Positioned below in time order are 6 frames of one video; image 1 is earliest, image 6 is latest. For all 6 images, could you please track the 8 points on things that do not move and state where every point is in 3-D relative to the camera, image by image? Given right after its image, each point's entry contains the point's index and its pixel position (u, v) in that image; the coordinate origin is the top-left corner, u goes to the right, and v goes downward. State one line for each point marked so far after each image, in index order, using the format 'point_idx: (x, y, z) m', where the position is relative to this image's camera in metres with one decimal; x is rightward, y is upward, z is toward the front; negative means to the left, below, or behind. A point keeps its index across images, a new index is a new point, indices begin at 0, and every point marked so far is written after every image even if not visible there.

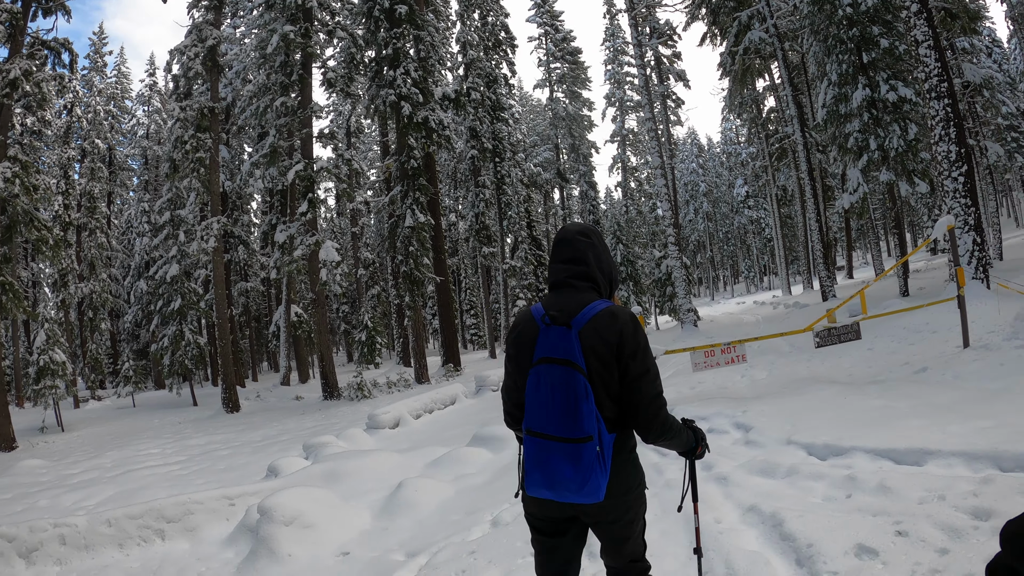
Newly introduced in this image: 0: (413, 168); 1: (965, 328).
0: (-3.6, +4.2, +19.1) m
1: (+6.5, -0.6, +7.4) m
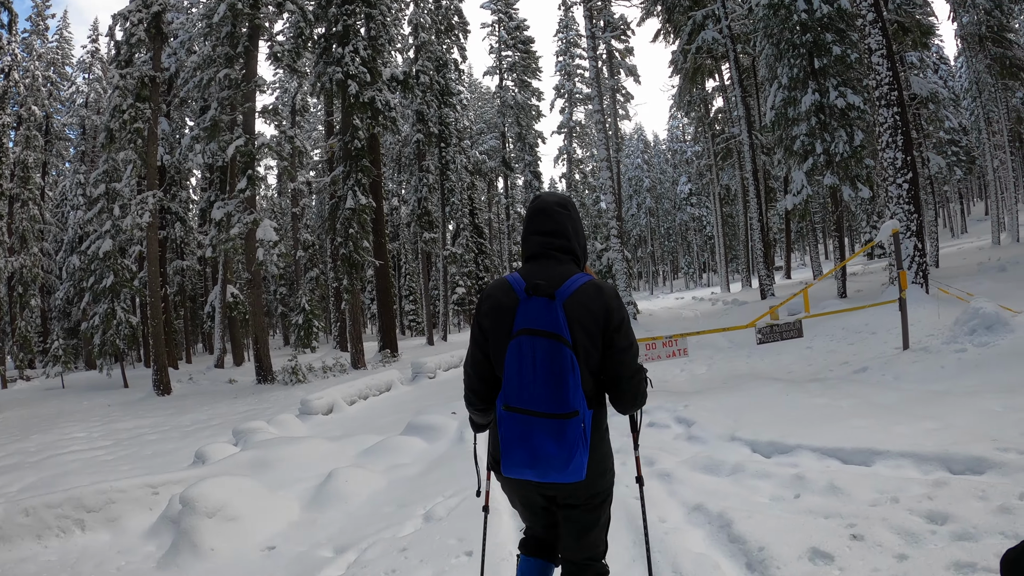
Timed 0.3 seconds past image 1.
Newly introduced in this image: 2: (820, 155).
0: (-5.3, +4.7, +18.1) m
1: (+5.9, -0.6, +7.7) m
2: (+9.3, +4.0, +15.5) m
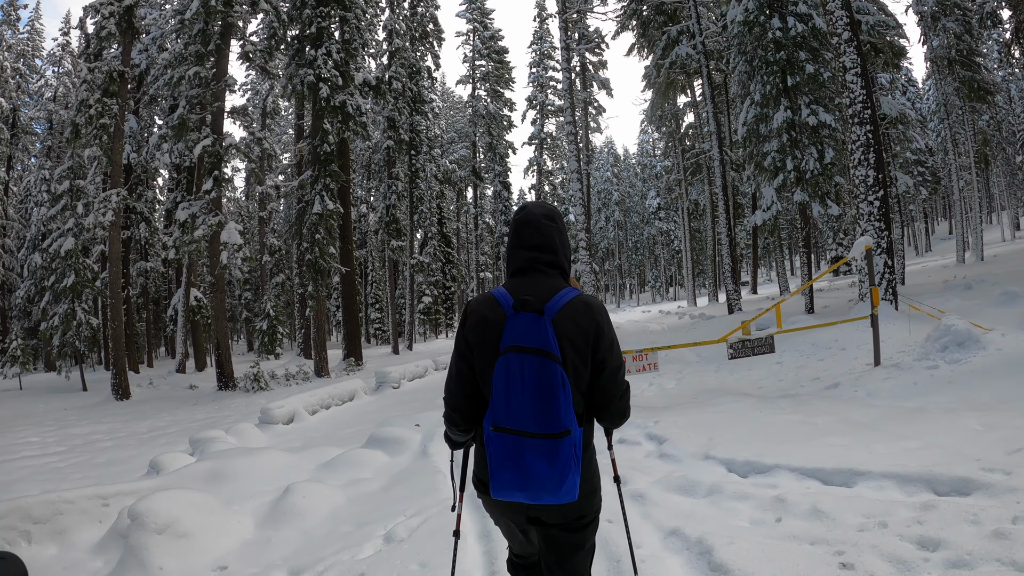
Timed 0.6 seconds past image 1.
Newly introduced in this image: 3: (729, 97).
0: (-6.2, +4.6, +17.5) m
1: (+5.4, -0.9, +7.7) m
2: (+8.5, +3.6, +15.8) m
3: (+8.3, +7.3, +19.9) m
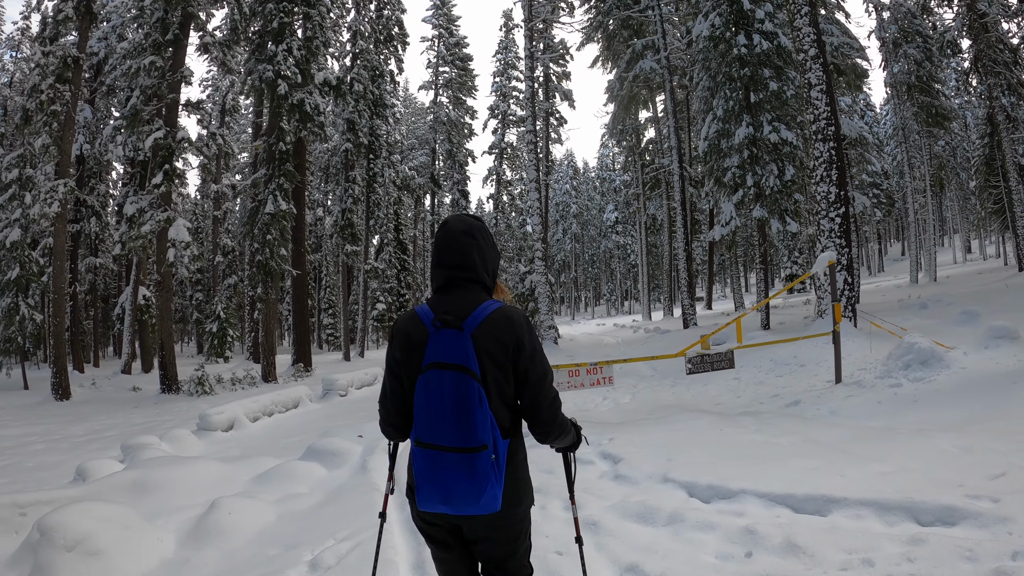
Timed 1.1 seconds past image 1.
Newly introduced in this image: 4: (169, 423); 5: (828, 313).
0: (-7.5, +4.6, +16.5) m
1: (+4.8, -1.1, +7.6) m
2: (+7.3, +3.1, +16.0) m
3: (+6.9, +6.8, +20.1) m
4: (-6.4, -2.5, +9.5) m
5: (+6.9, -0.5, +11.1) m
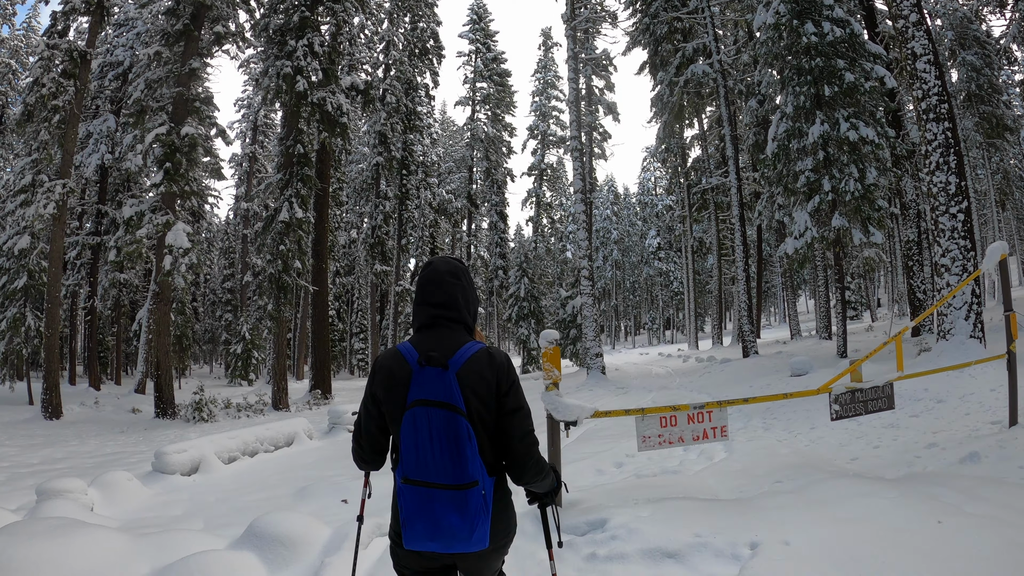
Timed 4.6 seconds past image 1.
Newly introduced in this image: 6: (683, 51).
0: (-6.3, +4.0, +15.6) m
1: (+5.3, -1.3, +5.6) m
2: (+8.4, +2.5, +14.0) m
3: (+8.3, +5.9, +18.4) m
4: (-5.7, -2.7, +8.2) m
5: (+7.6, -0.9, +9.0) m
6: (+6.3, +8.8, +19.3) m
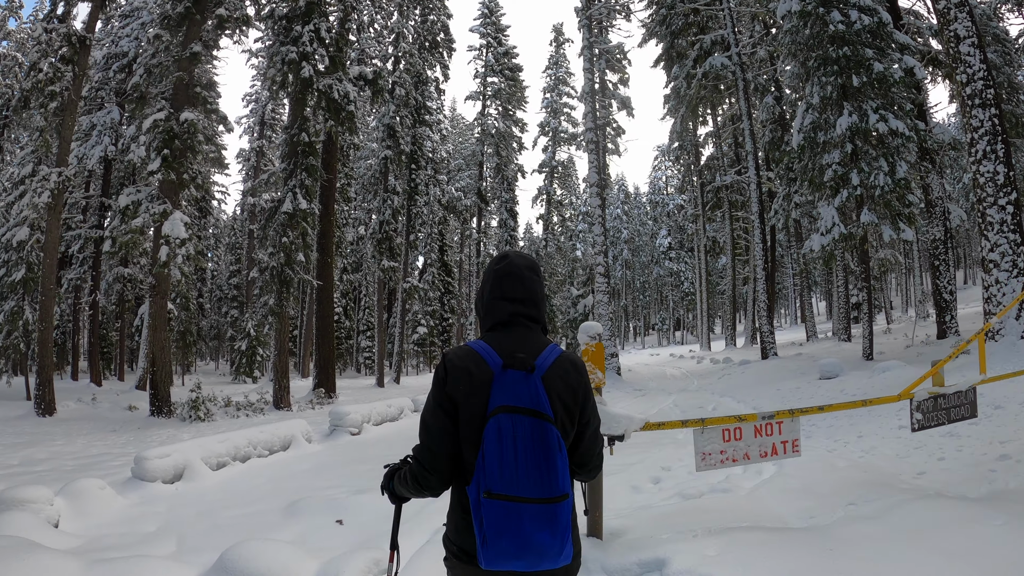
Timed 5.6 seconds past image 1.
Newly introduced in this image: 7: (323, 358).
0: (-6.0, +4.1, +15.2) m
1: (+5.5, -1.2, +5.0) m
2: (+8.7, +2.5, +13.4) m
3: (+8.7, +5.9, +17.8) m
4: (-5.5, -2.6, +7.8) m
5: (+7.8, -0.8, +8.4) m
6: (+6.7, +8.8, +18.7) m
7: (-5.7, -2.1, +15.8) m
